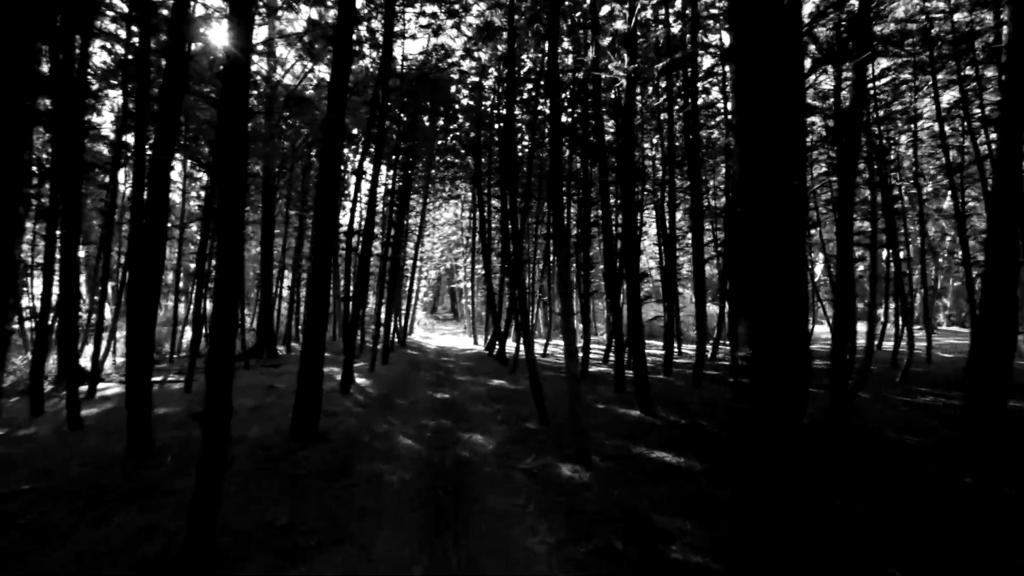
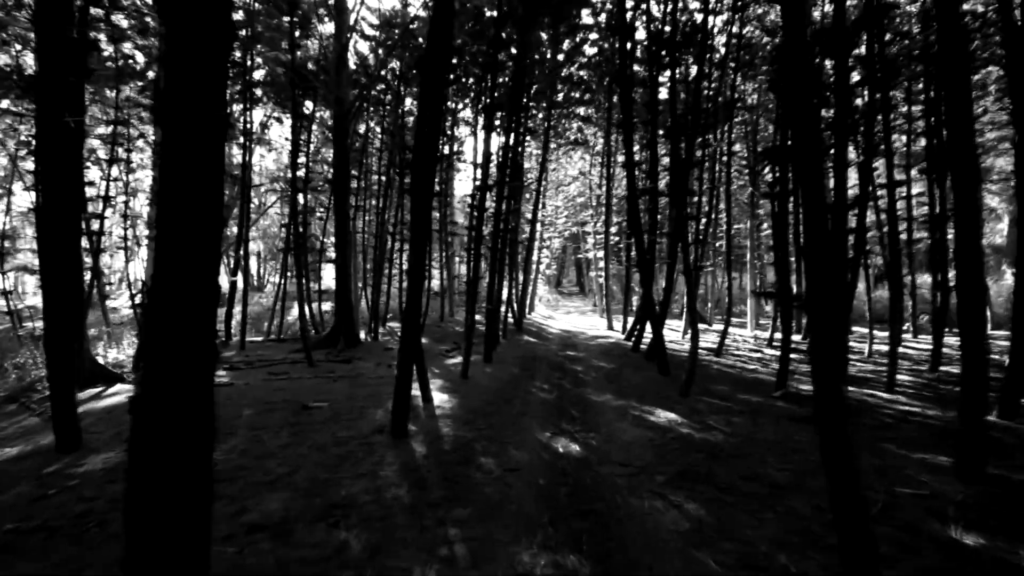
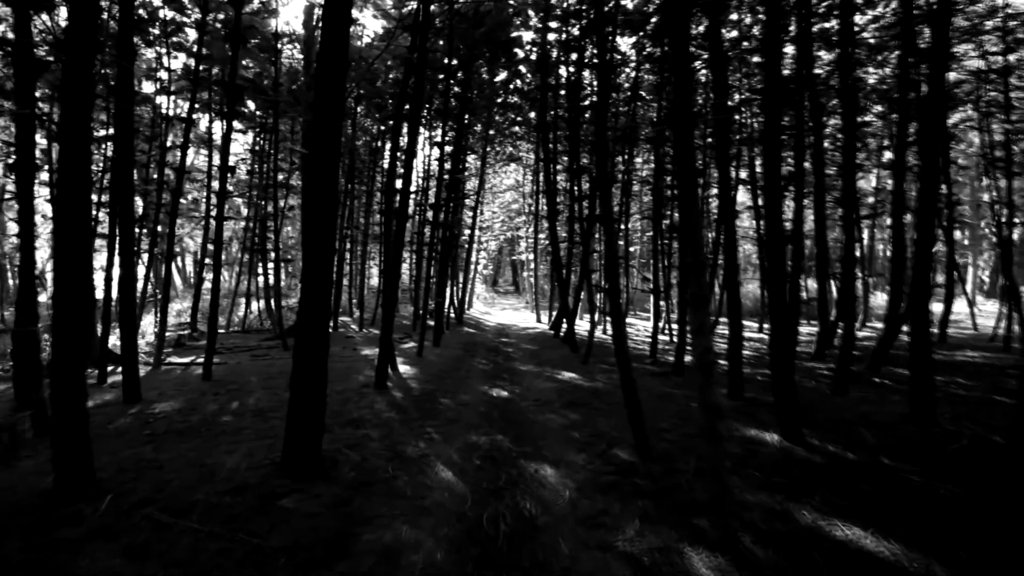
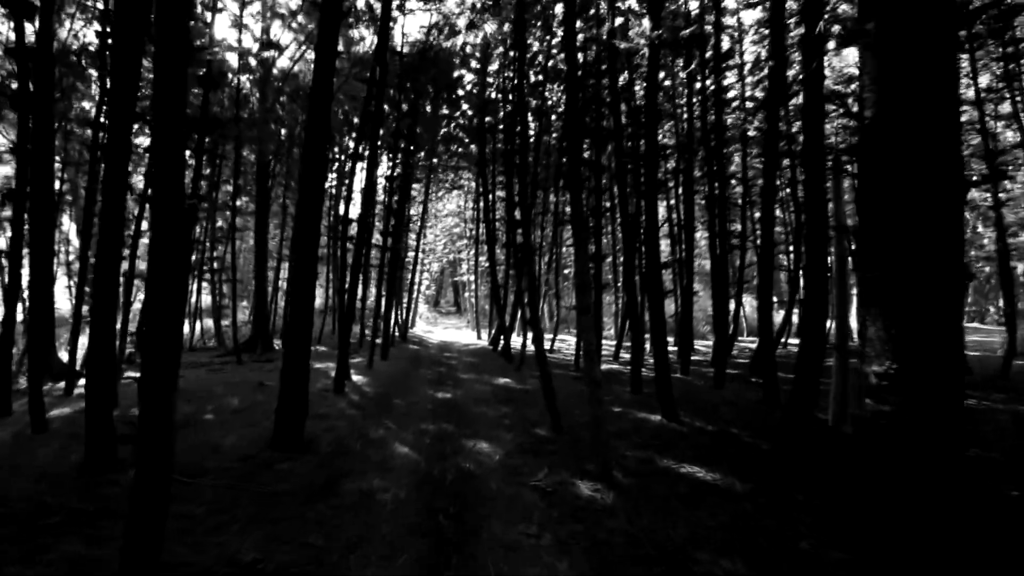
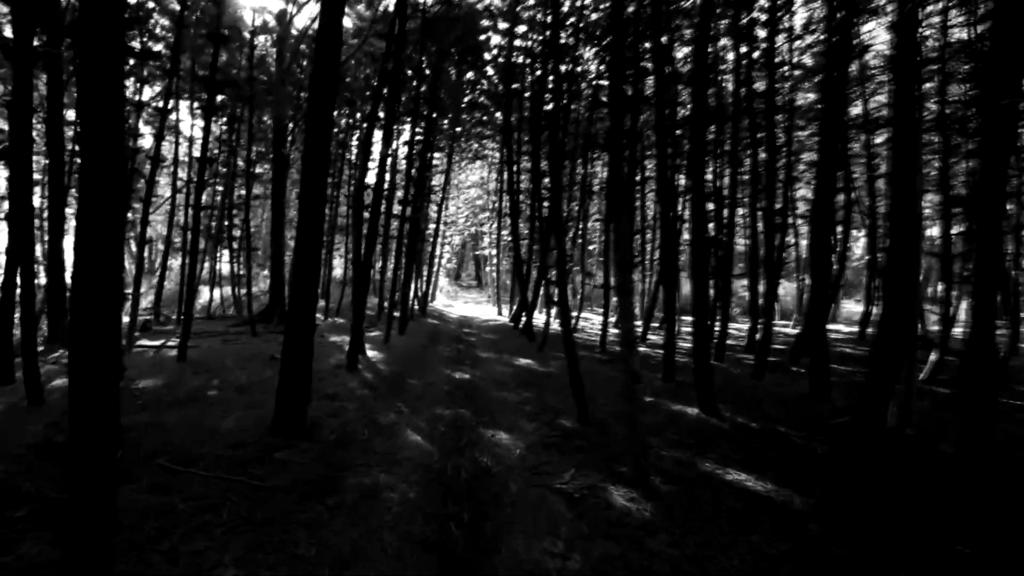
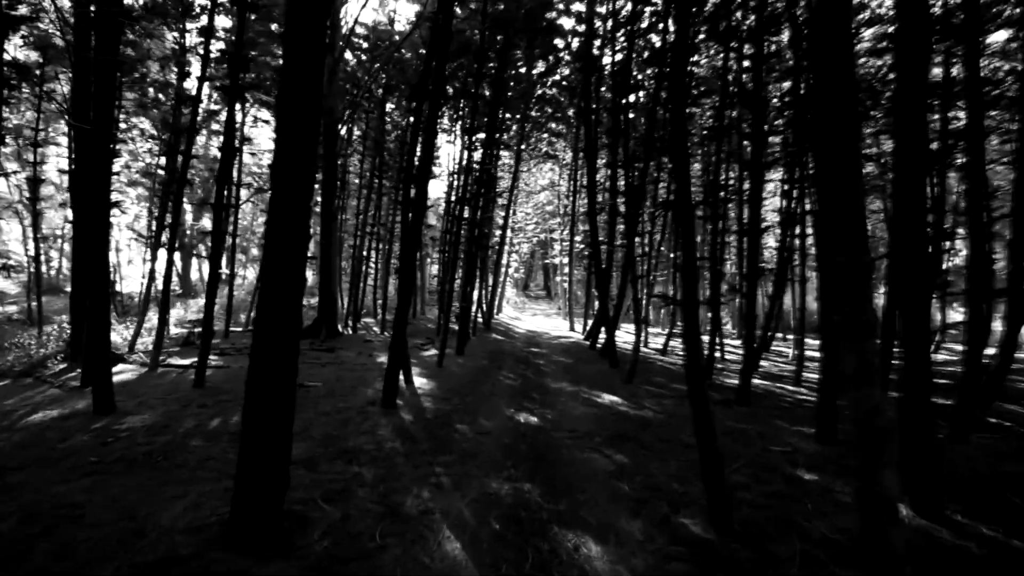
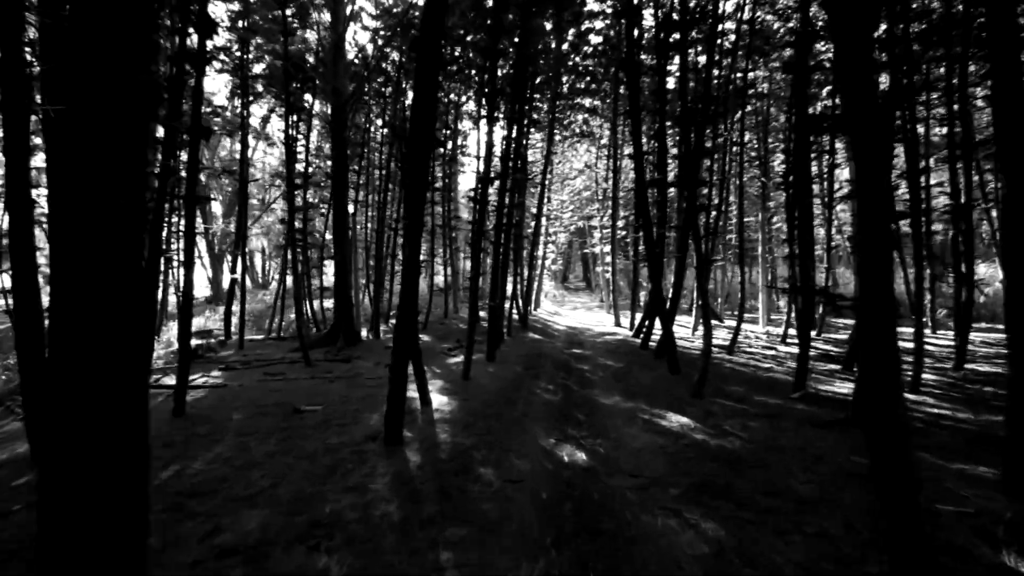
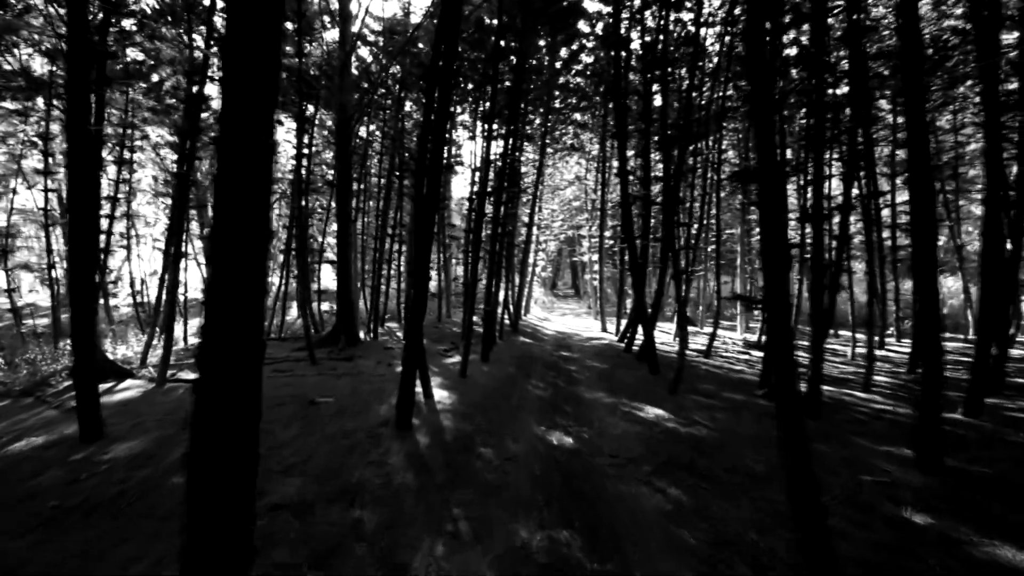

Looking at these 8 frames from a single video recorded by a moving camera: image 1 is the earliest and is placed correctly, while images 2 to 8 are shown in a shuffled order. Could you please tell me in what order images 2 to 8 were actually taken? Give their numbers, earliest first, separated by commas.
4, 5, 3, 6, 8, 2, 7
